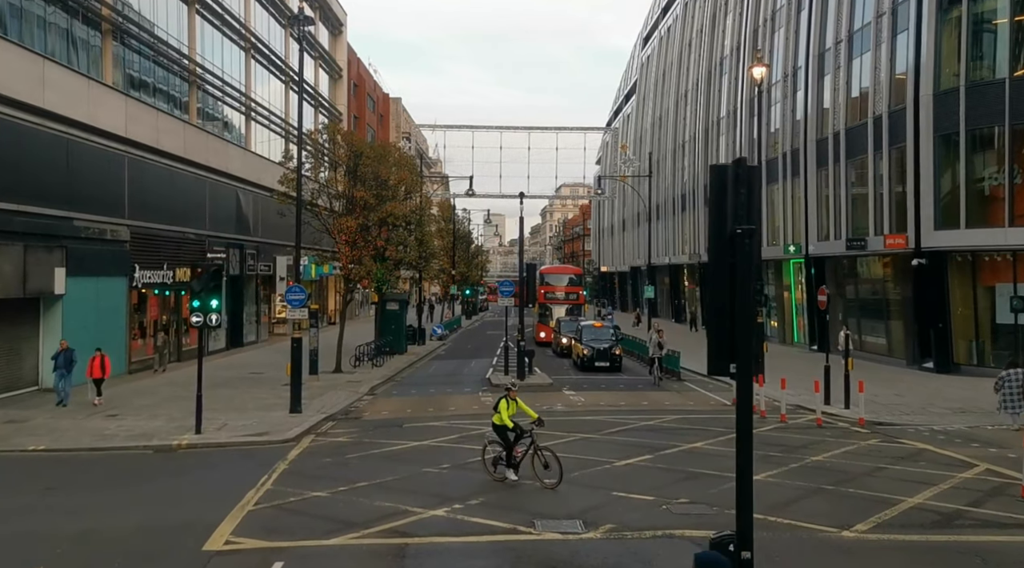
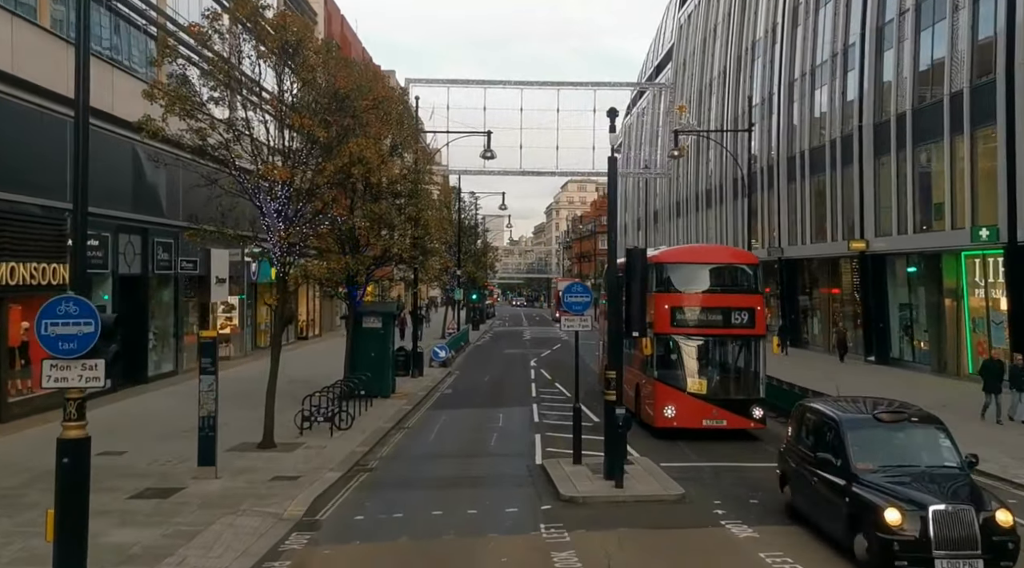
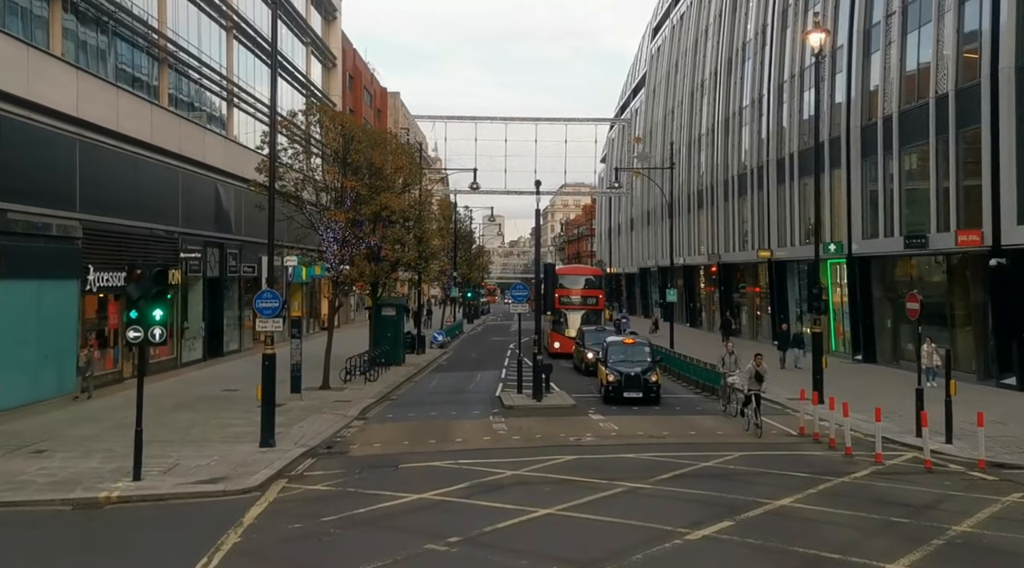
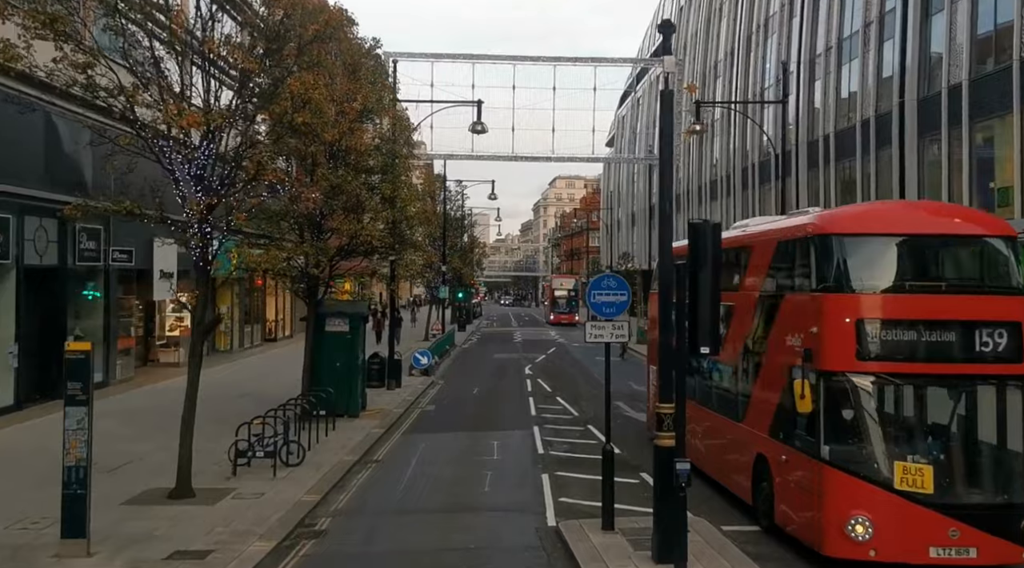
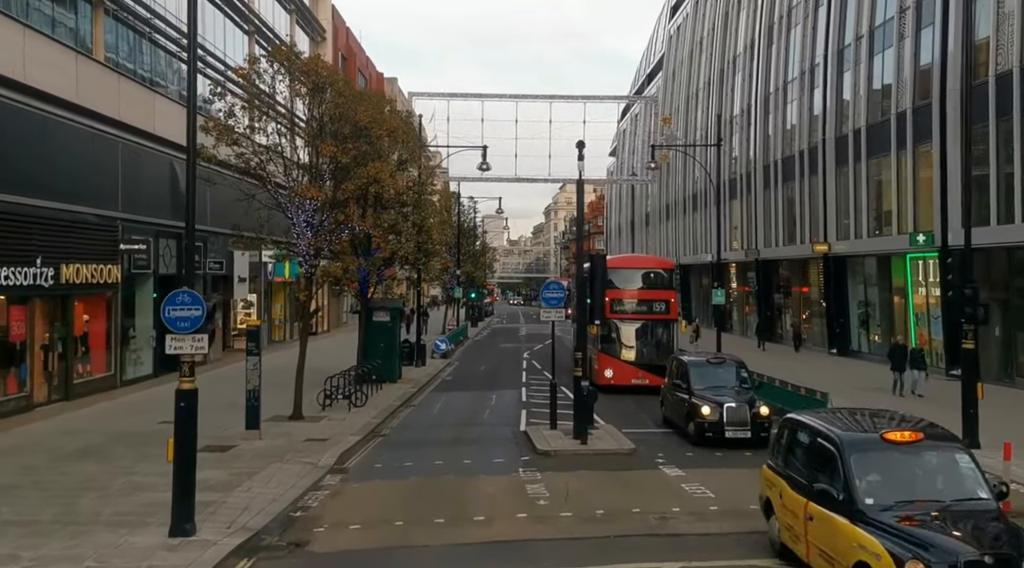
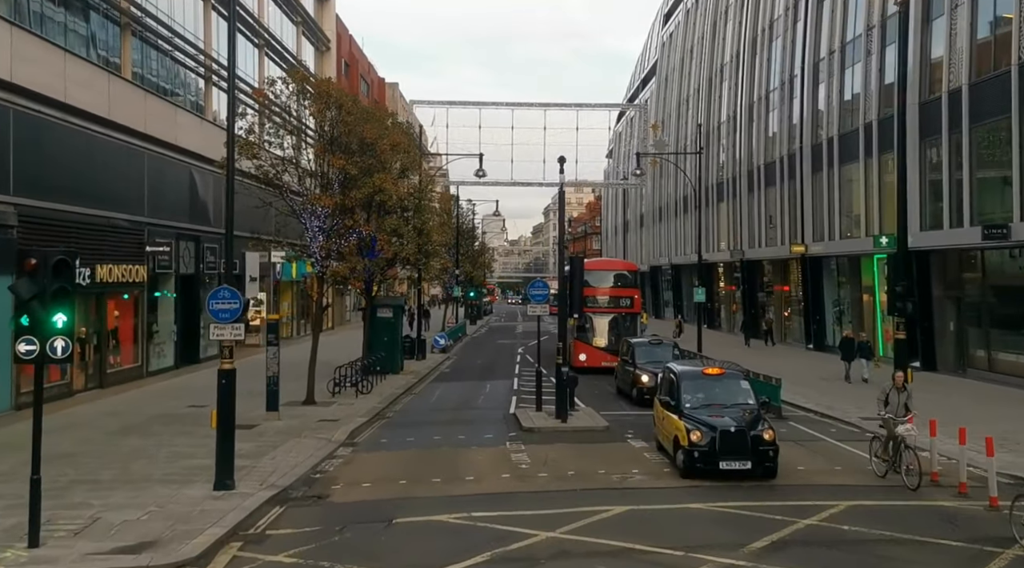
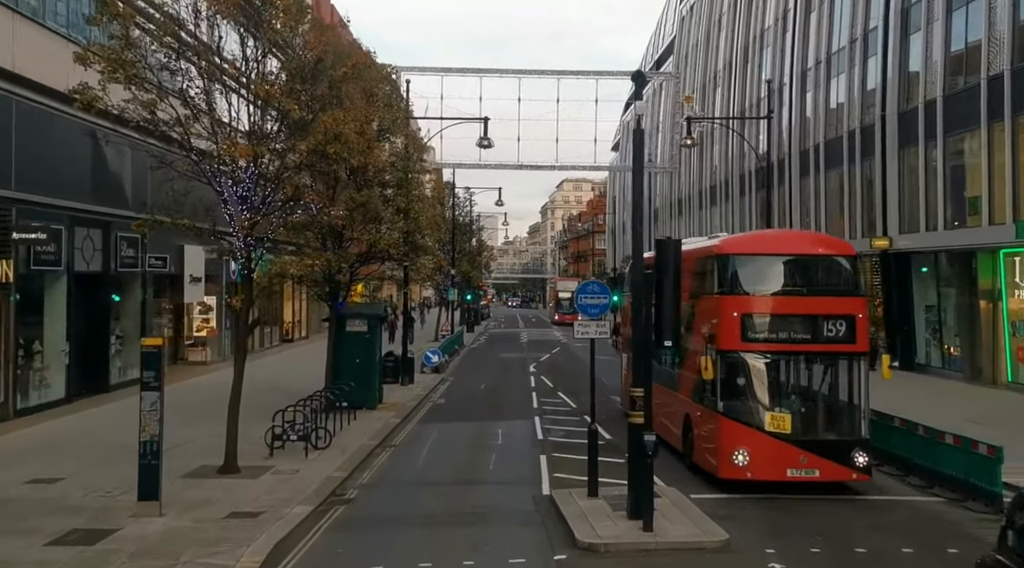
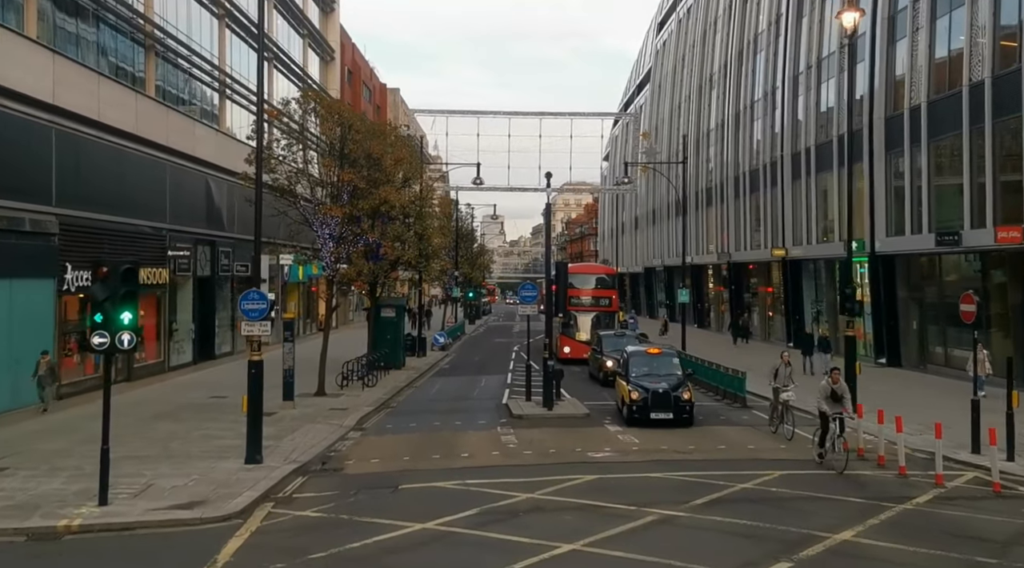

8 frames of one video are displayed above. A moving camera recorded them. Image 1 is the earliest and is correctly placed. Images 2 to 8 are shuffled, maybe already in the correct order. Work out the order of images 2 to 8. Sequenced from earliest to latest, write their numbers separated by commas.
3, 8, 6, 5, 2, 7, 4
